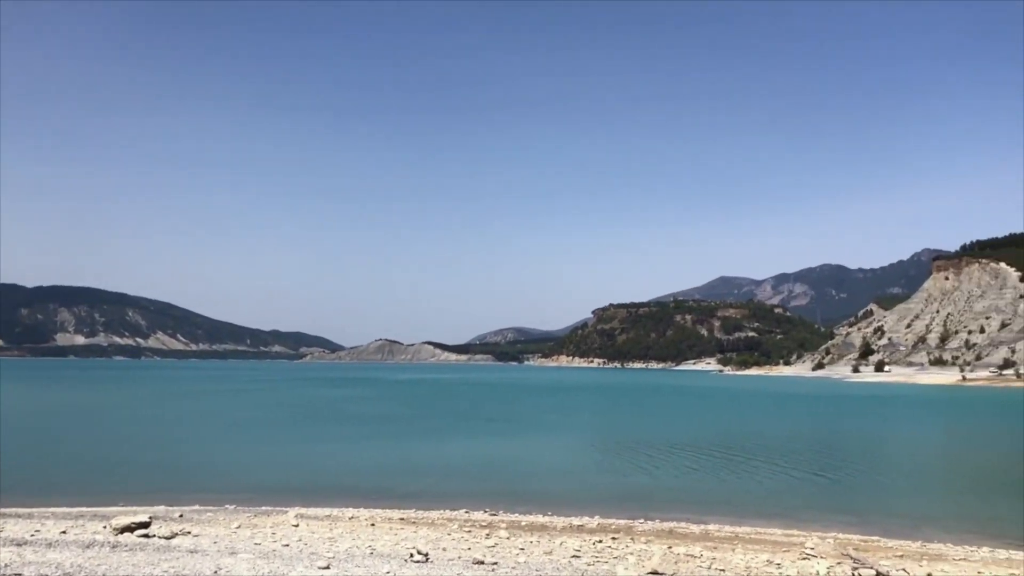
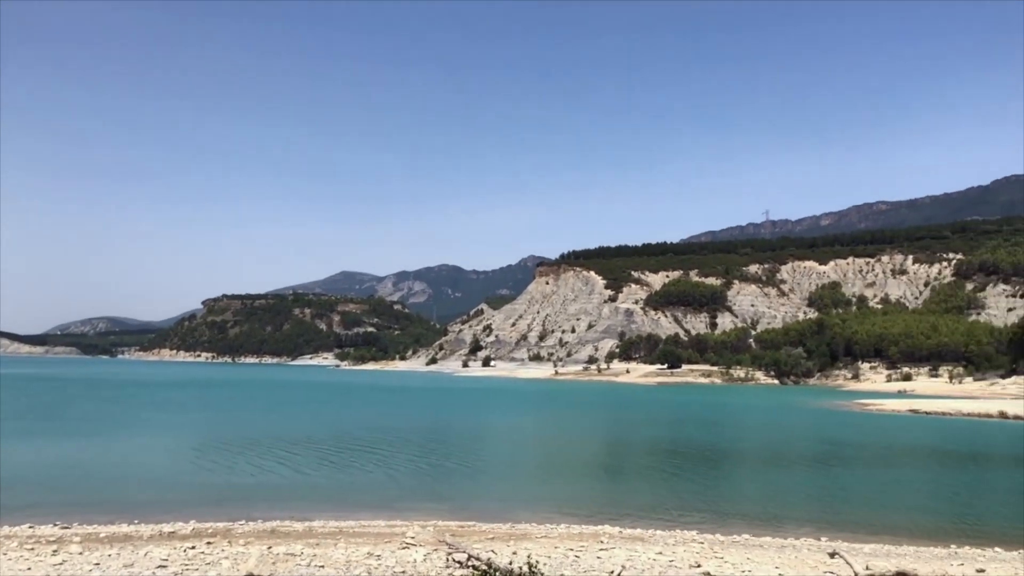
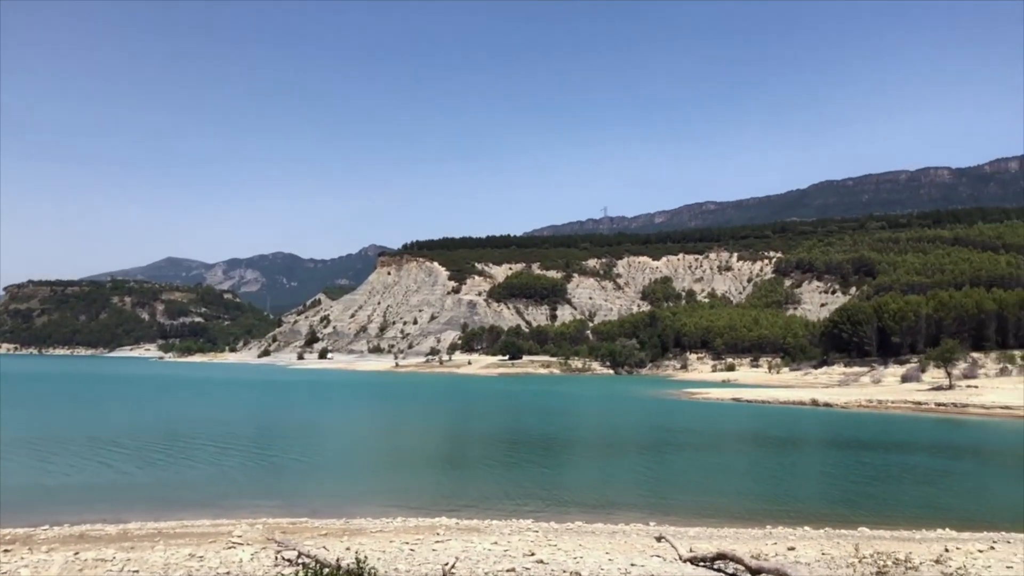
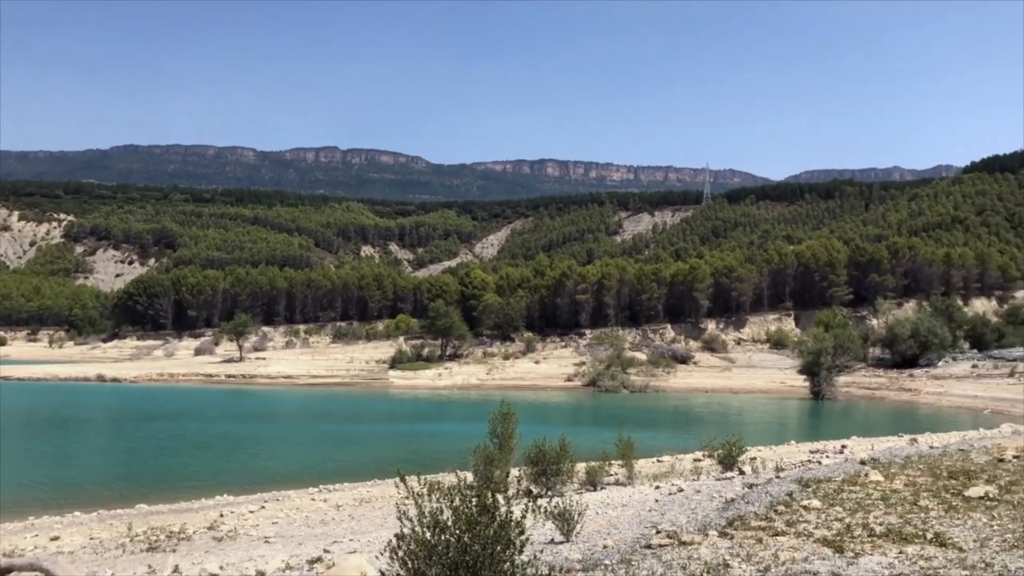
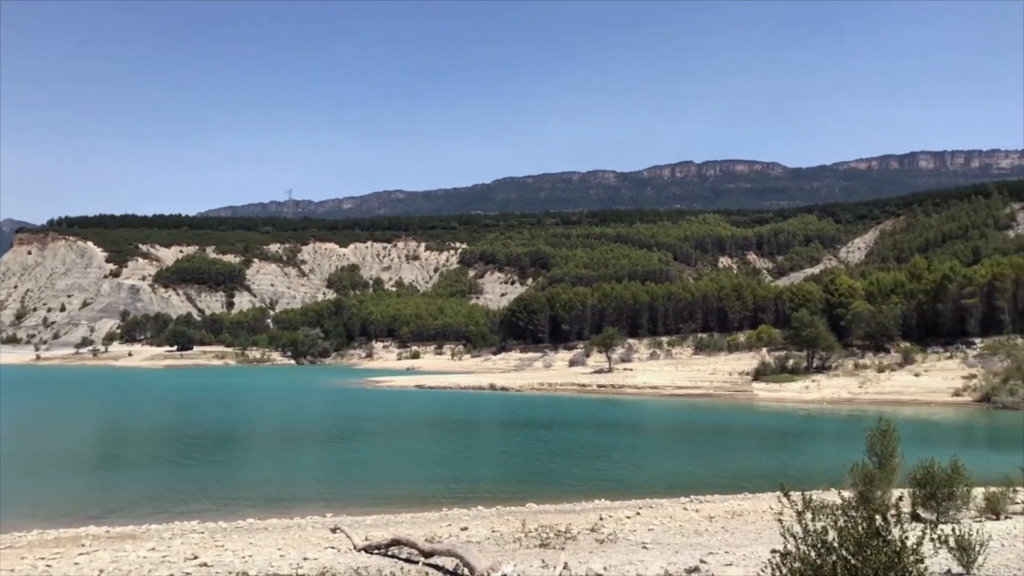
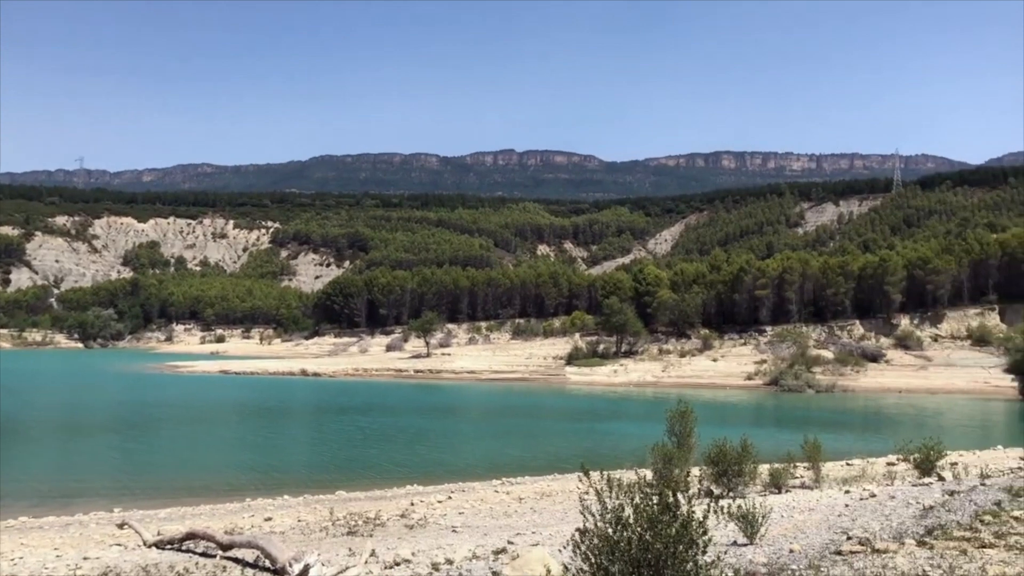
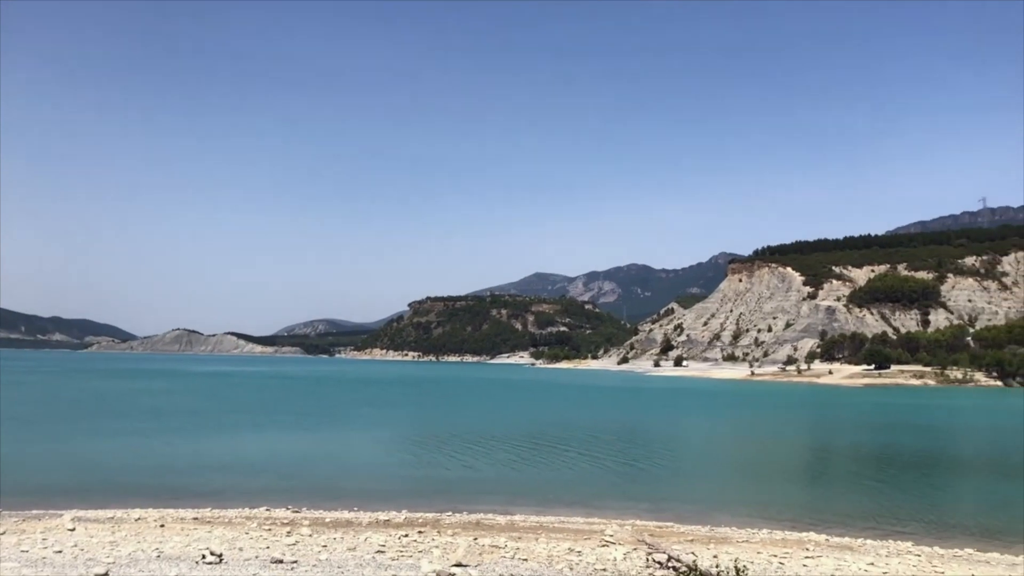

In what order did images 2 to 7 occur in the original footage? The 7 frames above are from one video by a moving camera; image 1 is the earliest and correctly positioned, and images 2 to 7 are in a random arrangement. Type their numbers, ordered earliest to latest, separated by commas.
7, 2, 3, 5, 6, 4
